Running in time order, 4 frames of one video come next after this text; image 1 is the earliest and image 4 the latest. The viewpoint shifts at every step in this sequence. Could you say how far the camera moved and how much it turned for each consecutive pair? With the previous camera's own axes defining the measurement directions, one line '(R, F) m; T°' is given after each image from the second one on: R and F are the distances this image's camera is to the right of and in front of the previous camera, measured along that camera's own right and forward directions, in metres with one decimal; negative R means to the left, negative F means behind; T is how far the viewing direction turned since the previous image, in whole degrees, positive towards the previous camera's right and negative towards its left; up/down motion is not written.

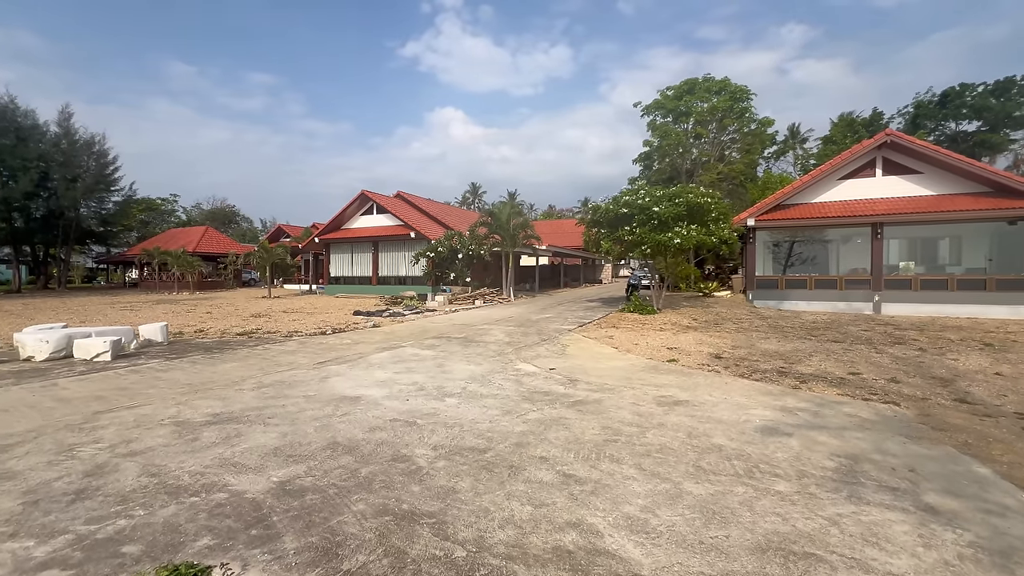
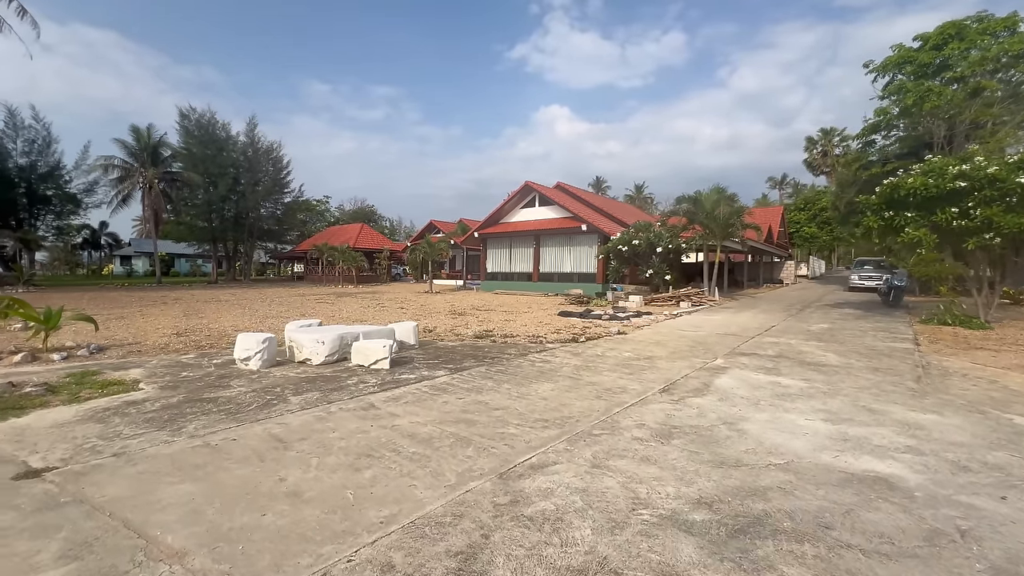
(-4.1, +2.0) m; -13°
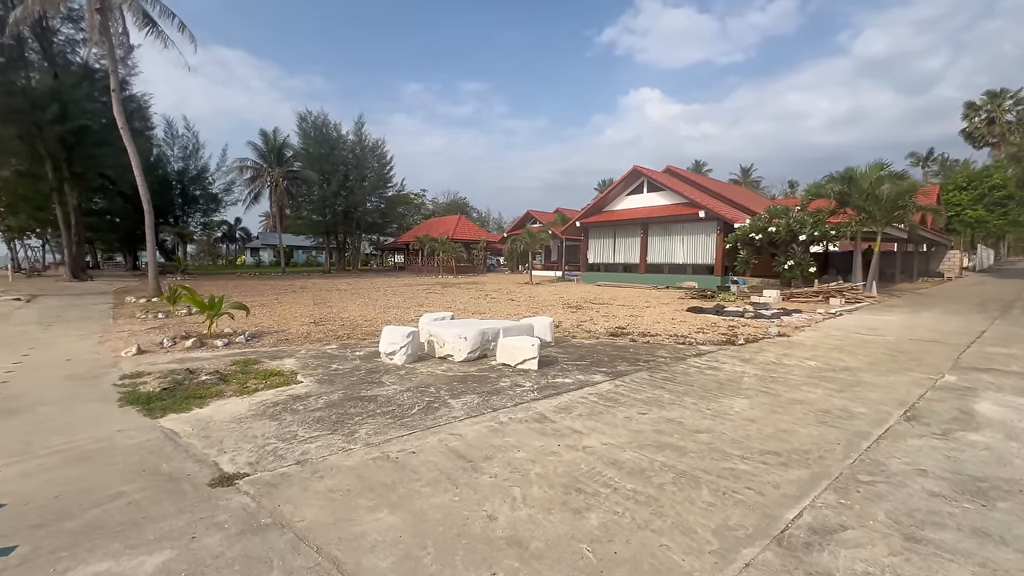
(-1.1, +0.7) m; -11°
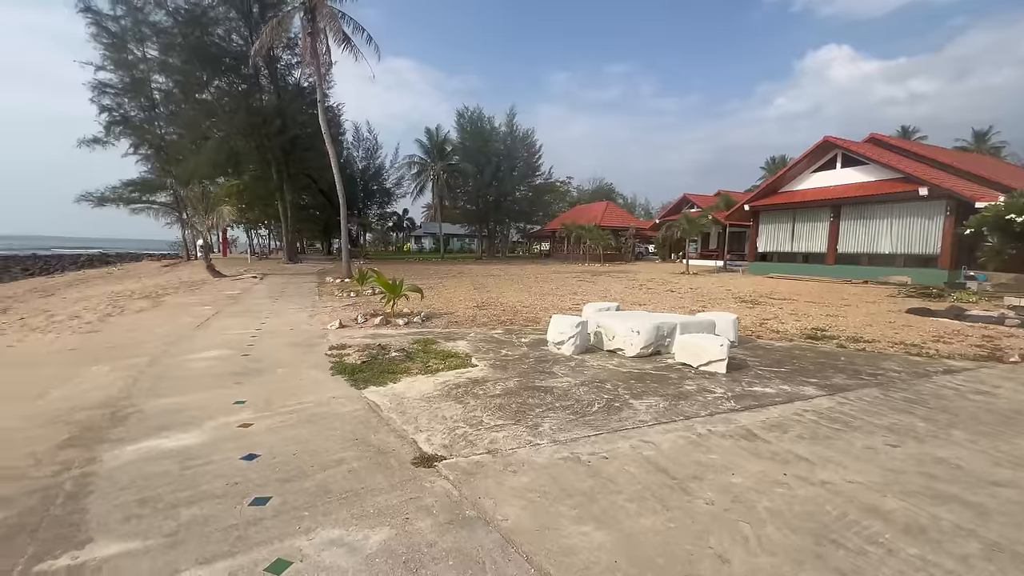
(-0.5, +0.3) m; -18°
